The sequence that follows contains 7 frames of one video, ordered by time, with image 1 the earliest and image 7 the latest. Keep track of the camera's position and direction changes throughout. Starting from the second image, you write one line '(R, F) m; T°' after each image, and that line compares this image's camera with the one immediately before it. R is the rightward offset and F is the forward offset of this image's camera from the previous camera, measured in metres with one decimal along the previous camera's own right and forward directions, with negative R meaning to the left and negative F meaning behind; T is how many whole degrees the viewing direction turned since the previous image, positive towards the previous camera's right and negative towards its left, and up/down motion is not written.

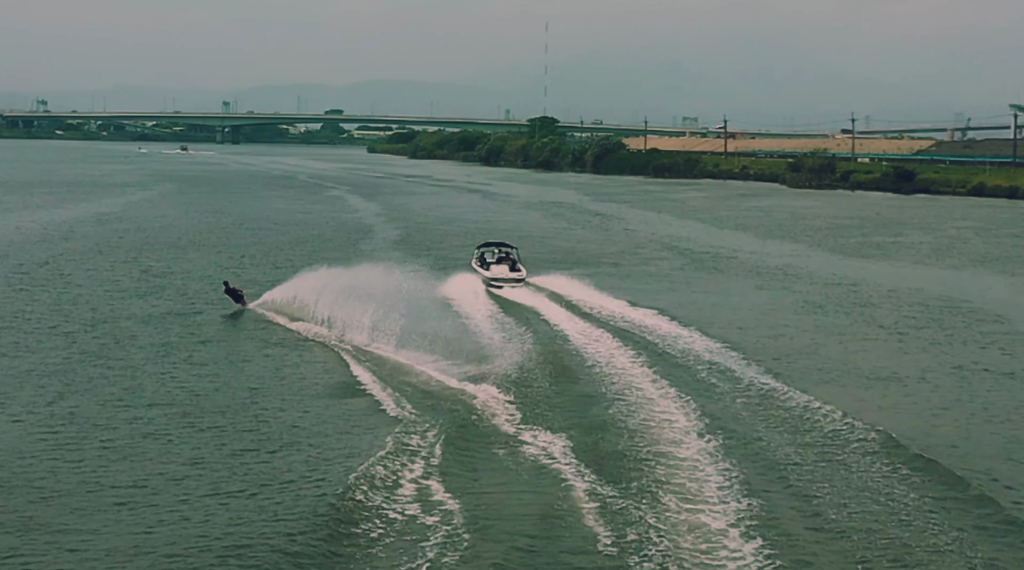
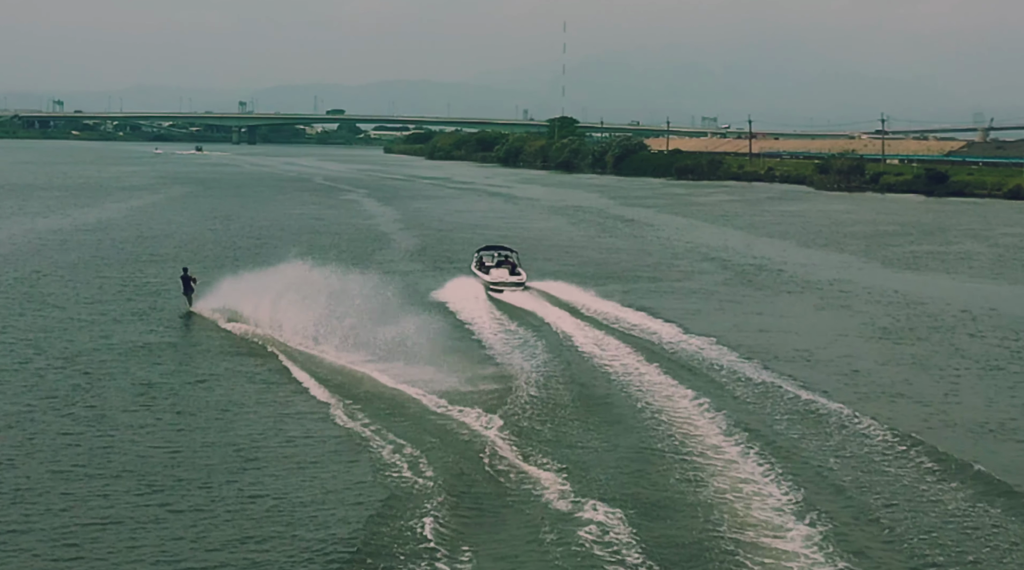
(-0.2, +1.9) m; -1°
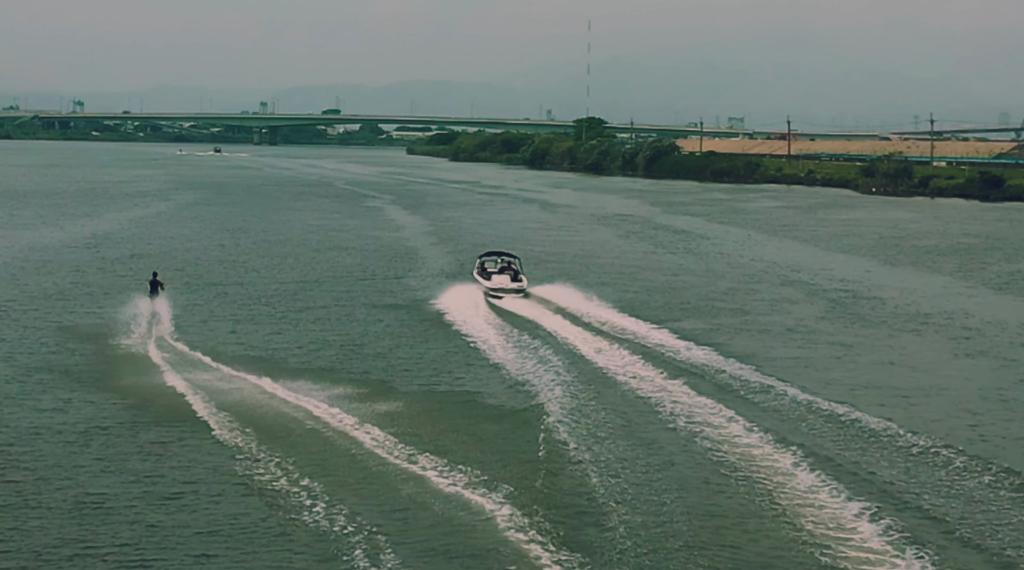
(-0.5, +3.3) m; -1°
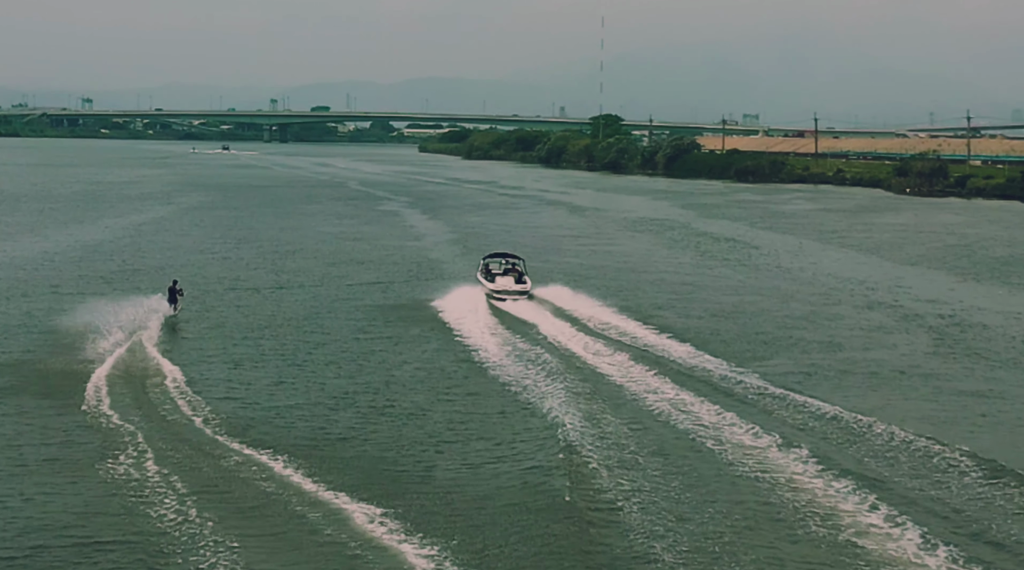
(-0.4, +2.7) m; 0°
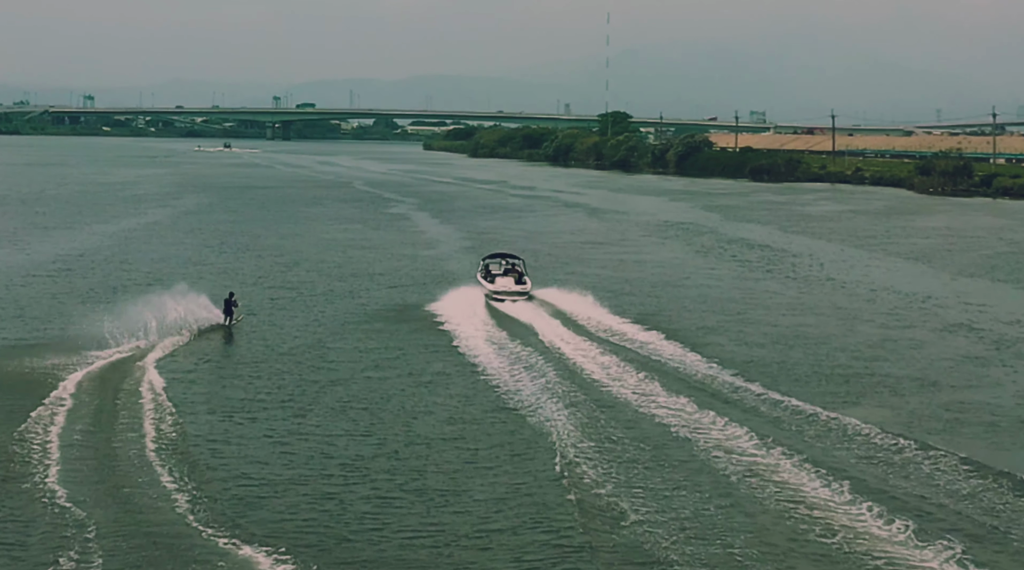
(-0.3, +2.2) m; 0°
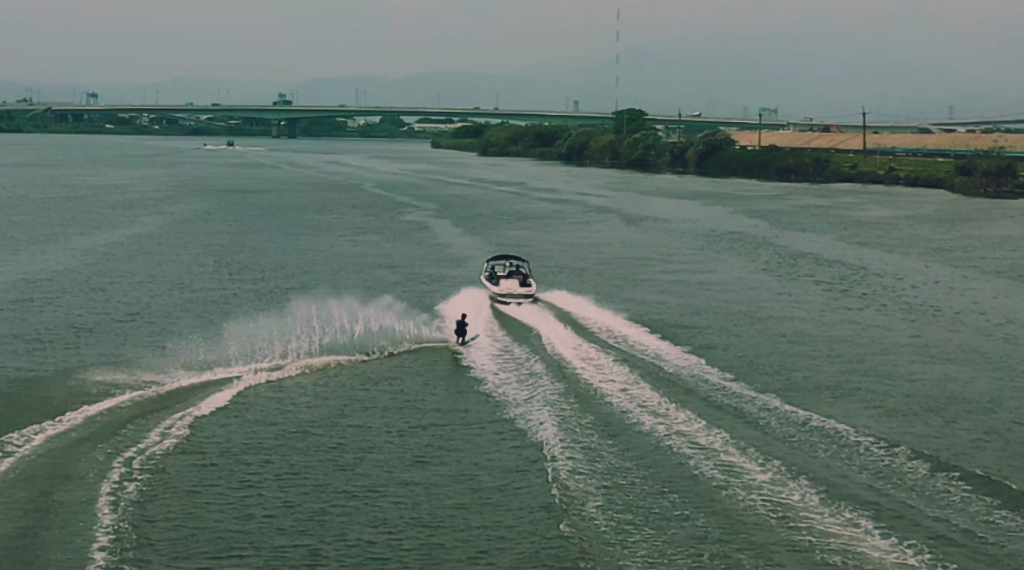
(-0.6, +3.5) m; 0°
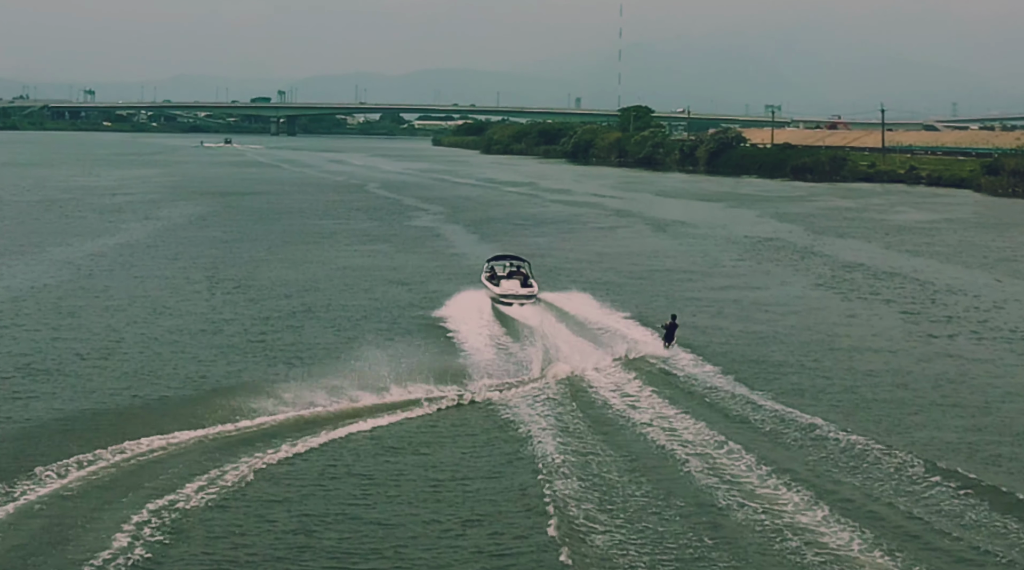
(-0.4, +2.6) m; 0°
